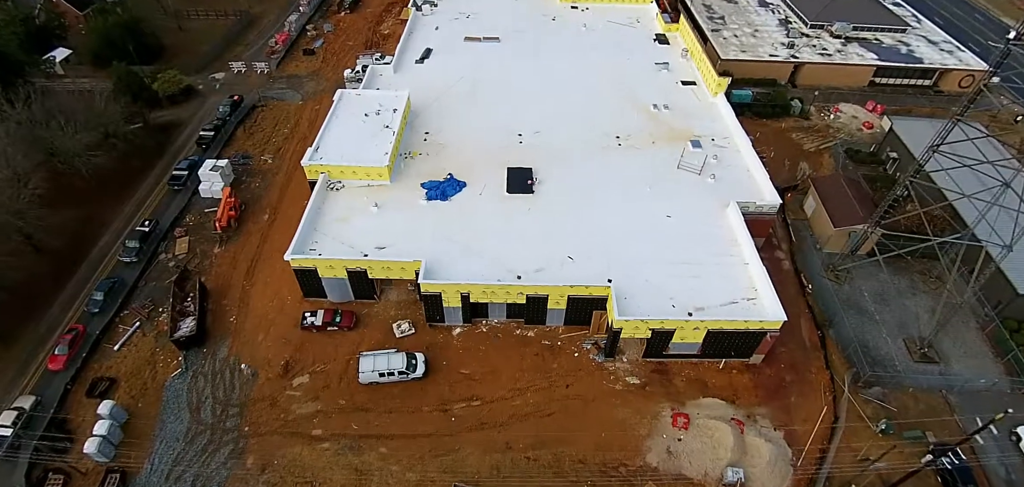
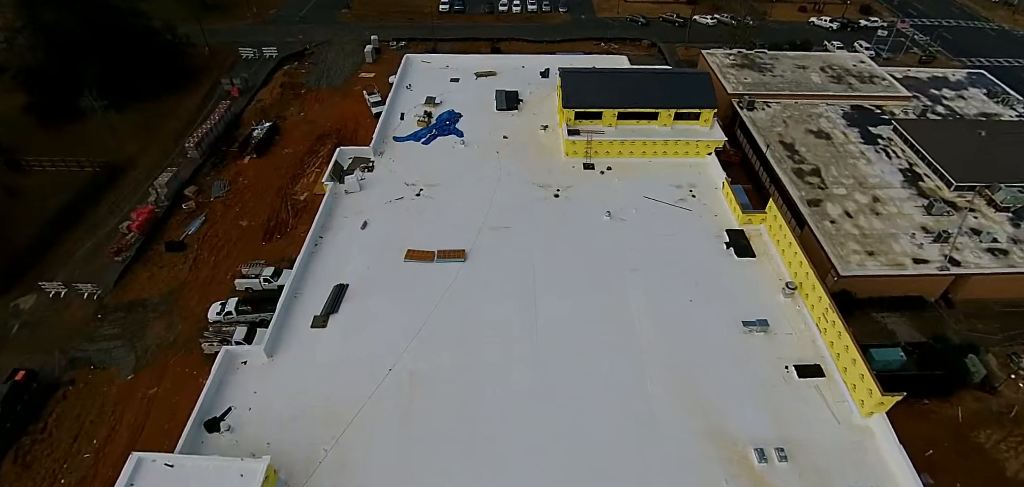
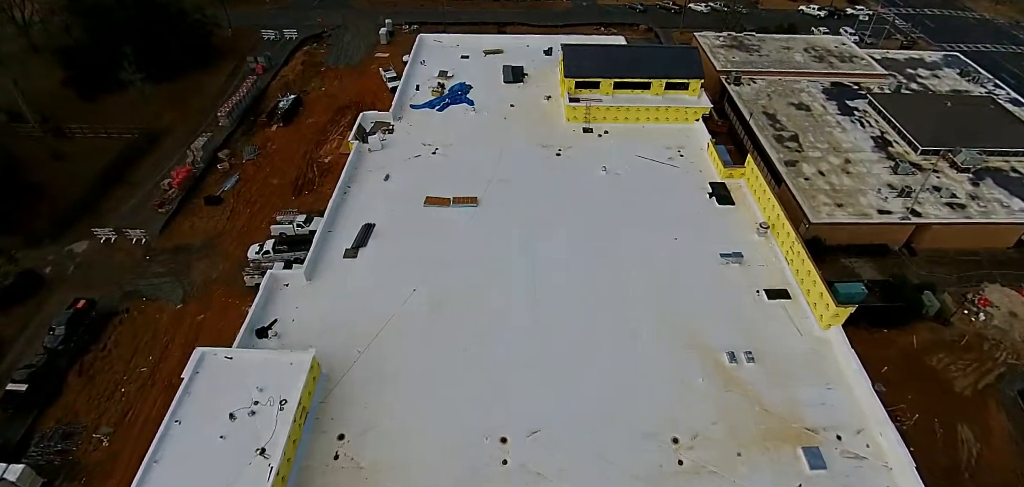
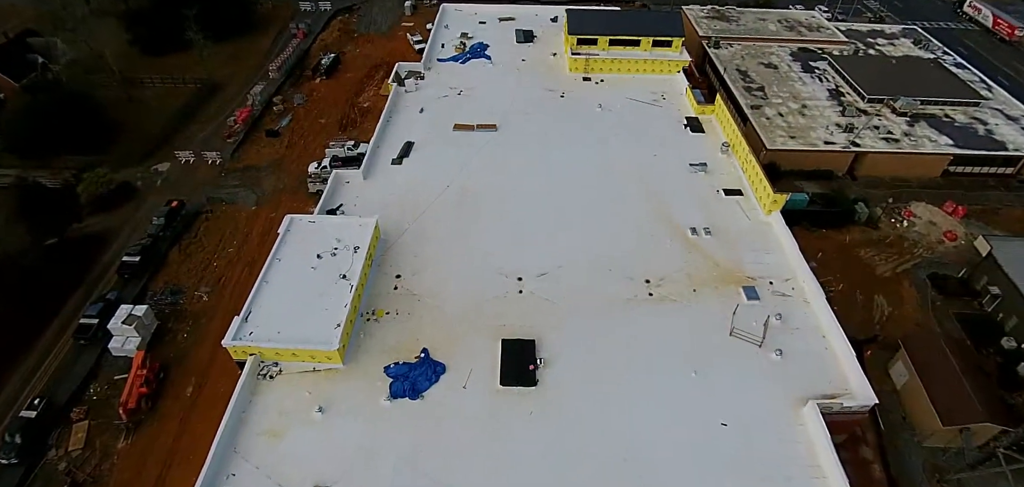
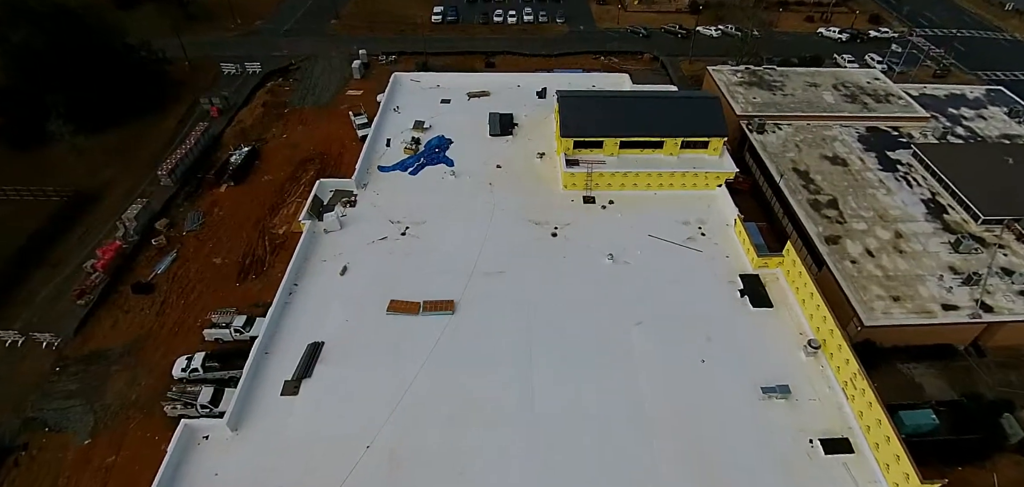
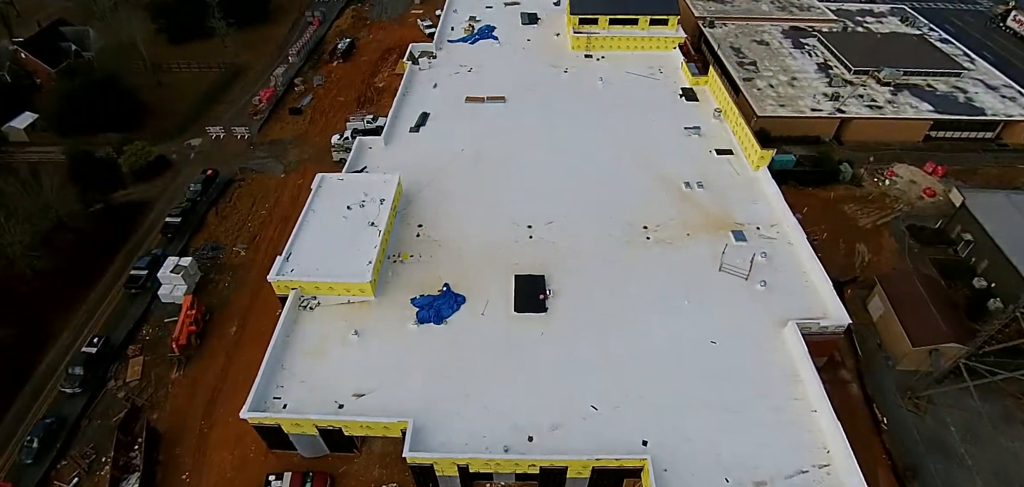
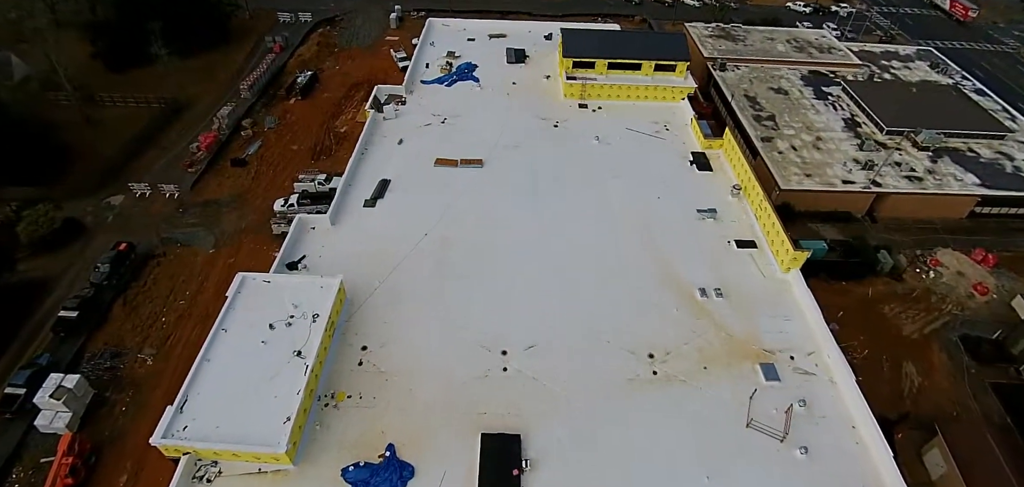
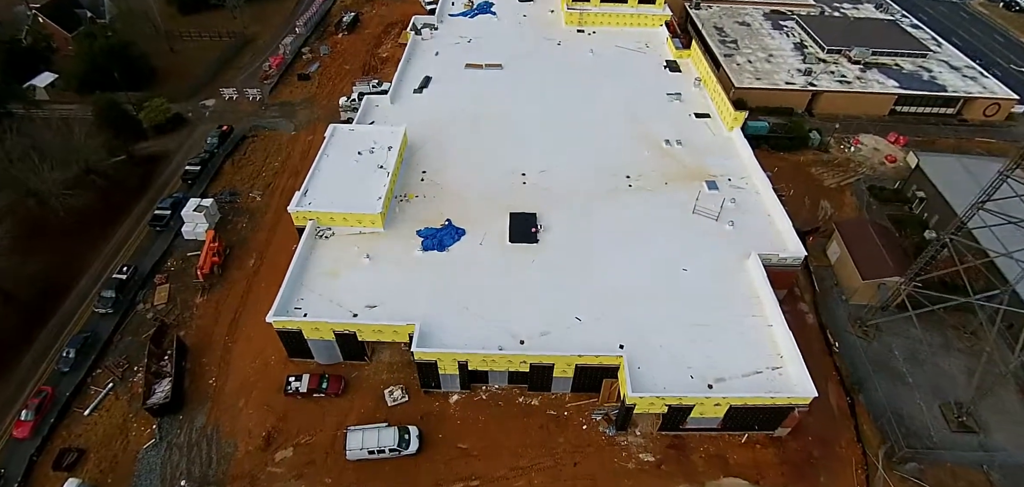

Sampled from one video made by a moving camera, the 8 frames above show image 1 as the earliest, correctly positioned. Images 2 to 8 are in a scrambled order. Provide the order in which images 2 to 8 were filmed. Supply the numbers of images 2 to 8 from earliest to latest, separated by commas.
8, 6, 4, 7, 3, 2, 5
